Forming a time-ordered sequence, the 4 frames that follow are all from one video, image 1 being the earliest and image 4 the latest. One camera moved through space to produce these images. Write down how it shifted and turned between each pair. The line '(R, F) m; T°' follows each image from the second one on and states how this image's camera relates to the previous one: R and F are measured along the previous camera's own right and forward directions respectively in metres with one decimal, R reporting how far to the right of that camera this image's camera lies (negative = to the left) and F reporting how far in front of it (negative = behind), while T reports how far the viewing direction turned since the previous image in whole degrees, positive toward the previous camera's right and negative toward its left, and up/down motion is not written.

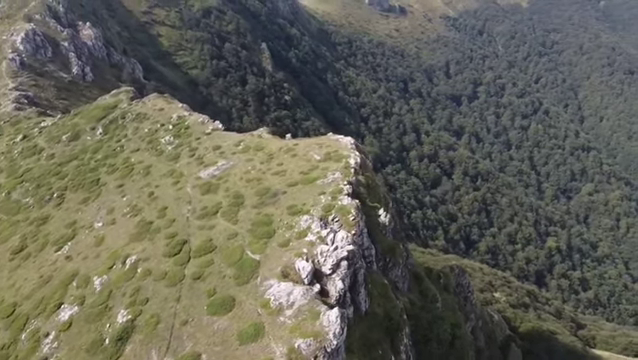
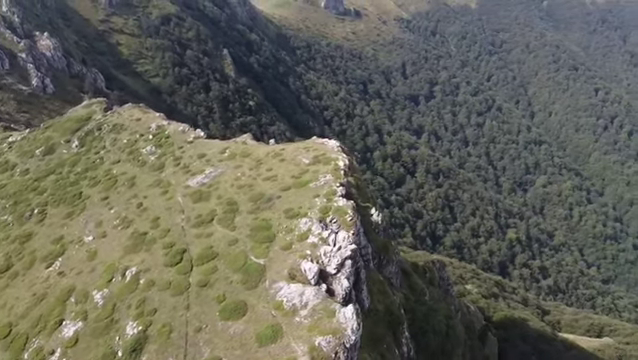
(-3.7, -1.2) m; +5°
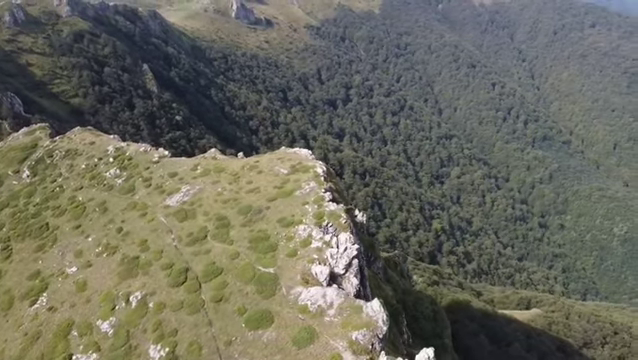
(-7.9, -1.9) m; +10°
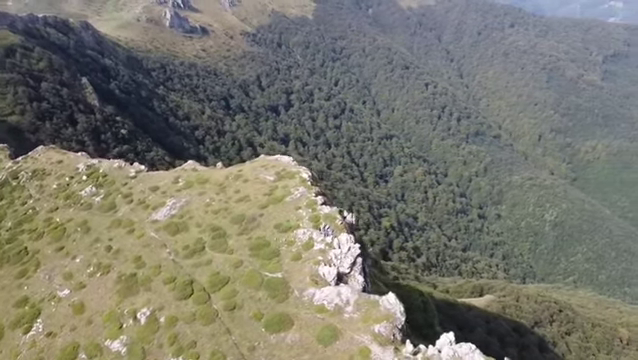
(-6.0, -1.5) m; +7°
